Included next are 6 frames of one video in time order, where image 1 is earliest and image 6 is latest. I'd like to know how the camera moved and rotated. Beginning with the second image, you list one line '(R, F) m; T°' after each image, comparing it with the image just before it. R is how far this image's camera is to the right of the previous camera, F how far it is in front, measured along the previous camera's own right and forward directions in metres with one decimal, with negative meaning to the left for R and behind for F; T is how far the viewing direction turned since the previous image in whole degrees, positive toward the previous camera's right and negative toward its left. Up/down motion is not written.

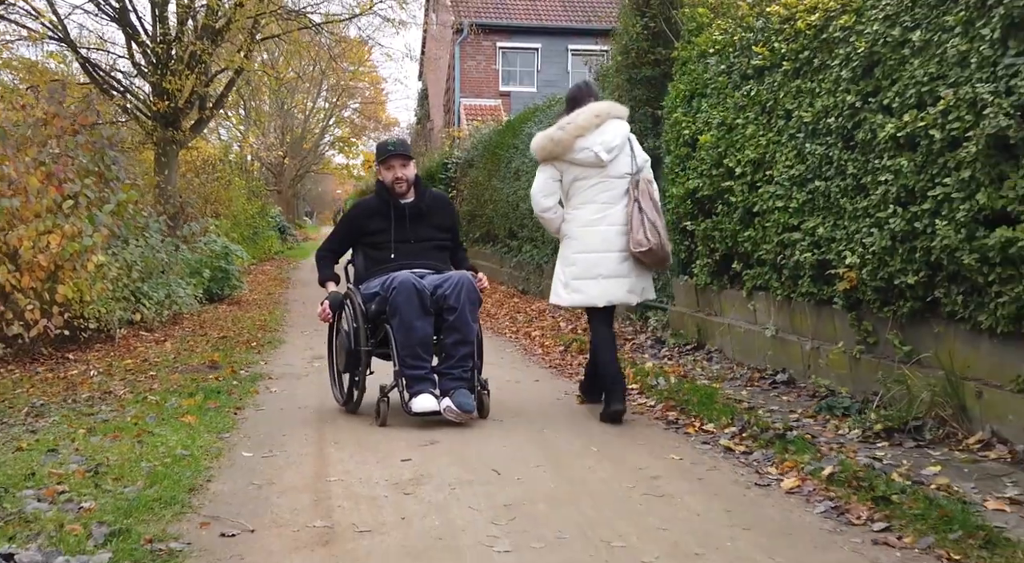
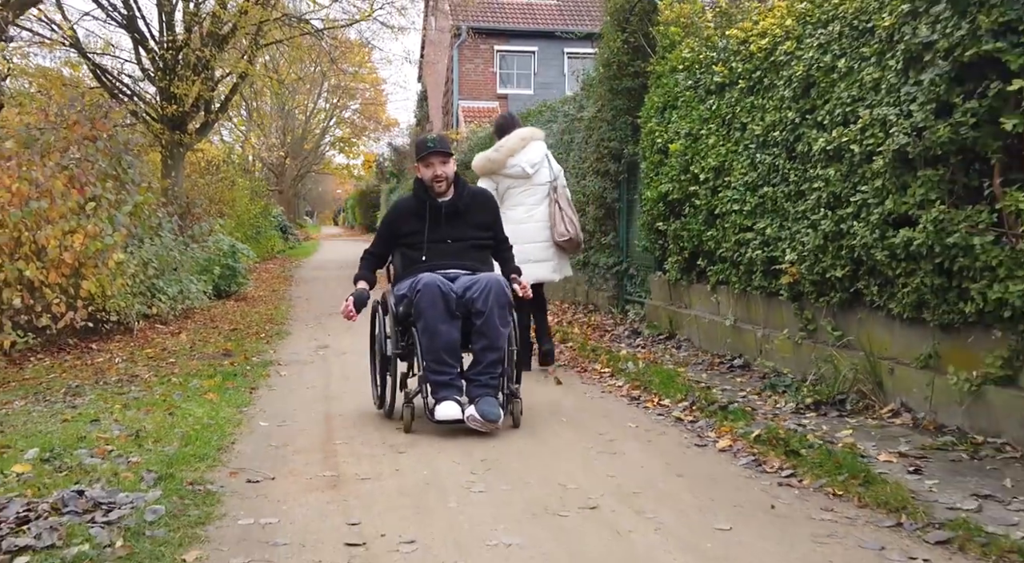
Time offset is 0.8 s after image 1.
(+0.1, -1.0) m; 0°
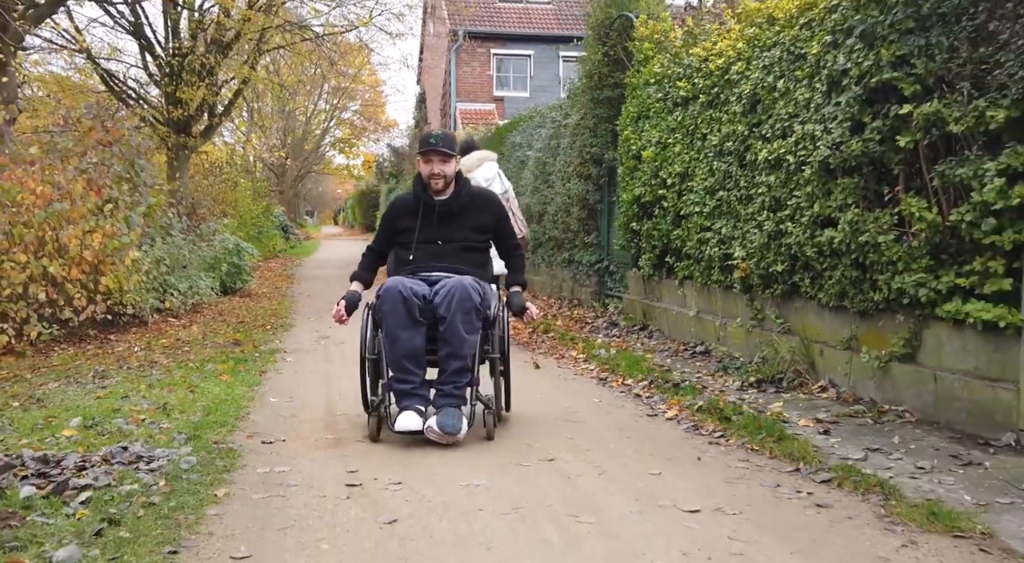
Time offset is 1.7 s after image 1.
(+0.1, -1.0) m; 0°
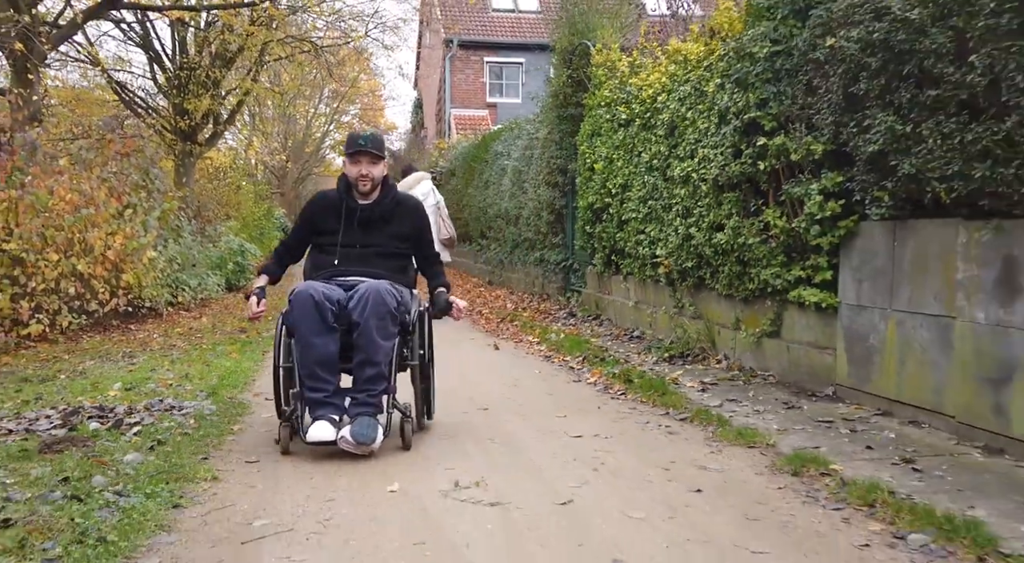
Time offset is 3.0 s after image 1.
(+0.4, -1.9) m; 0°
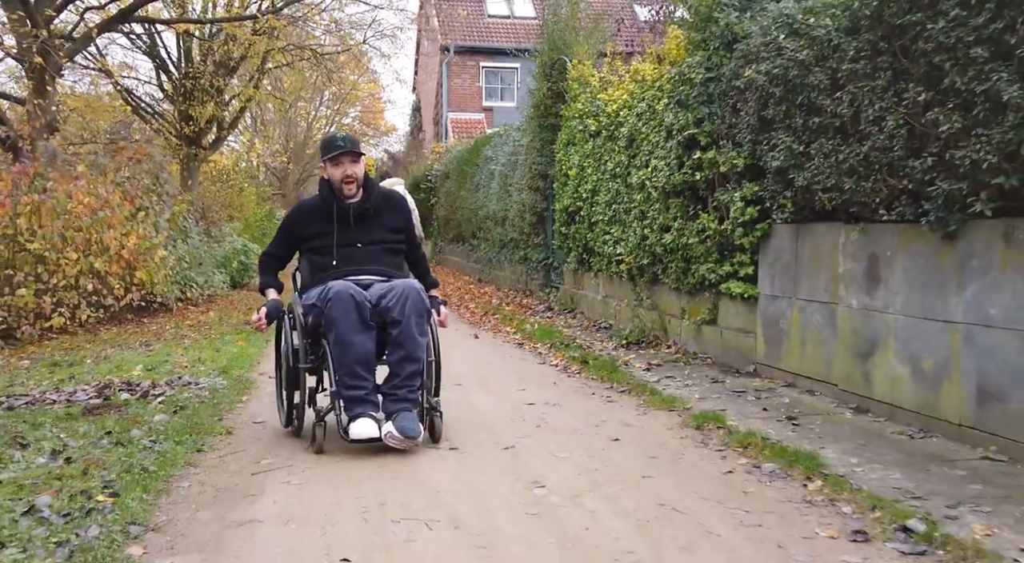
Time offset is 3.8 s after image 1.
(+0.3, -1.3) m; 0°
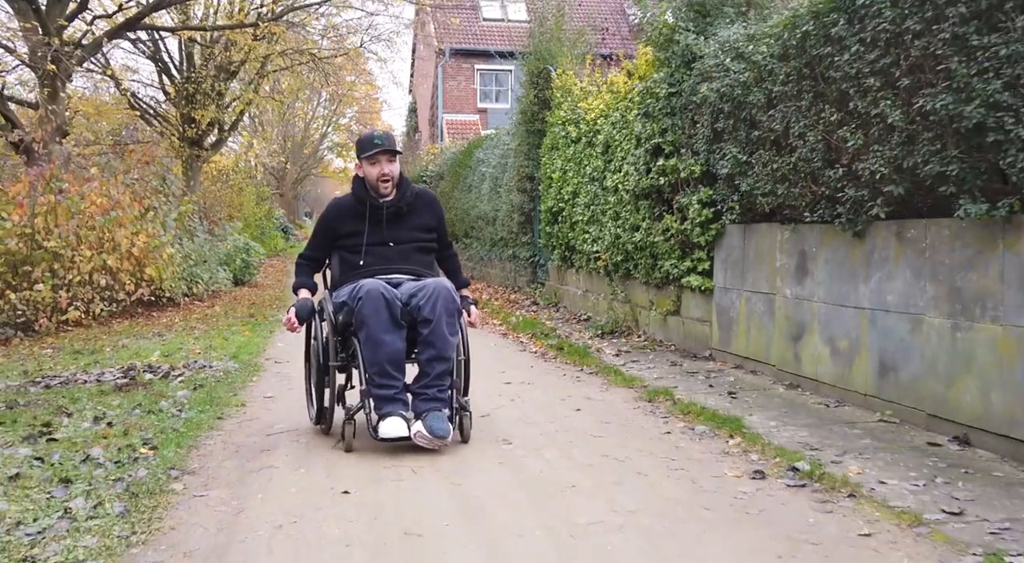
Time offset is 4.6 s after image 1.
(+0.1, -1.0) m; 0°
